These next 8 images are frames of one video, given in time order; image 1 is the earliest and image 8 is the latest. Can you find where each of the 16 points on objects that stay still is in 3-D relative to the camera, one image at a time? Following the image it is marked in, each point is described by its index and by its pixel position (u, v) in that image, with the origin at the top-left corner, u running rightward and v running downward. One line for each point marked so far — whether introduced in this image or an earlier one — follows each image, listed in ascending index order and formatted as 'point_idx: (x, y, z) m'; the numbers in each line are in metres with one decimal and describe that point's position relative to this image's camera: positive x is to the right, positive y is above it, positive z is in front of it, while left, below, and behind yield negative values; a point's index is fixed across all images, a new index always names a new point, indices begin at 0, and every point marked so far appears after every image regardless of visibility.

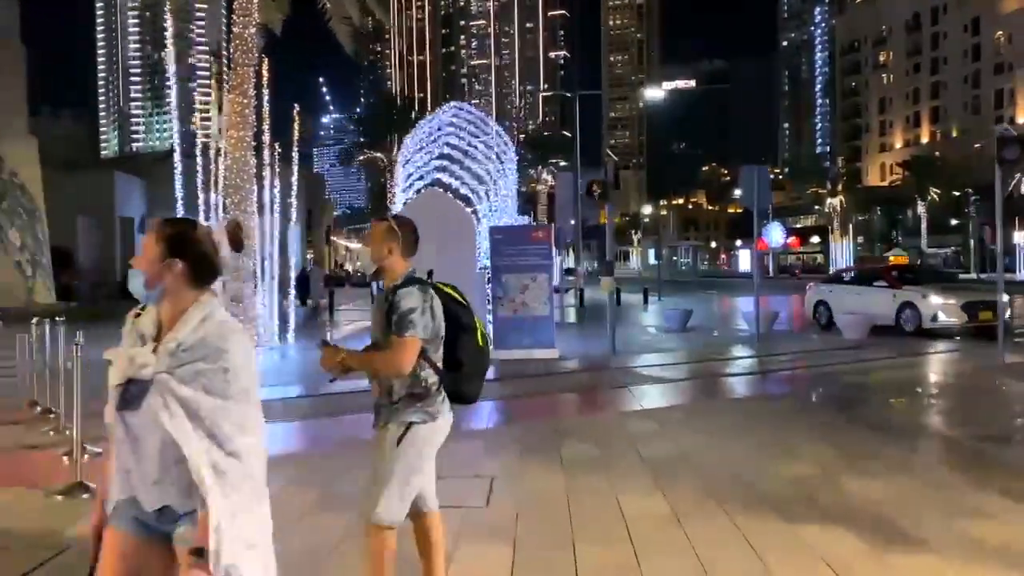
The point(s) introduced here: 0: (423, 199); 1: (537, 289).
0: (-2.0, +1.8, +17.2) m
1: (+0.5, 0.0, +16.7) m
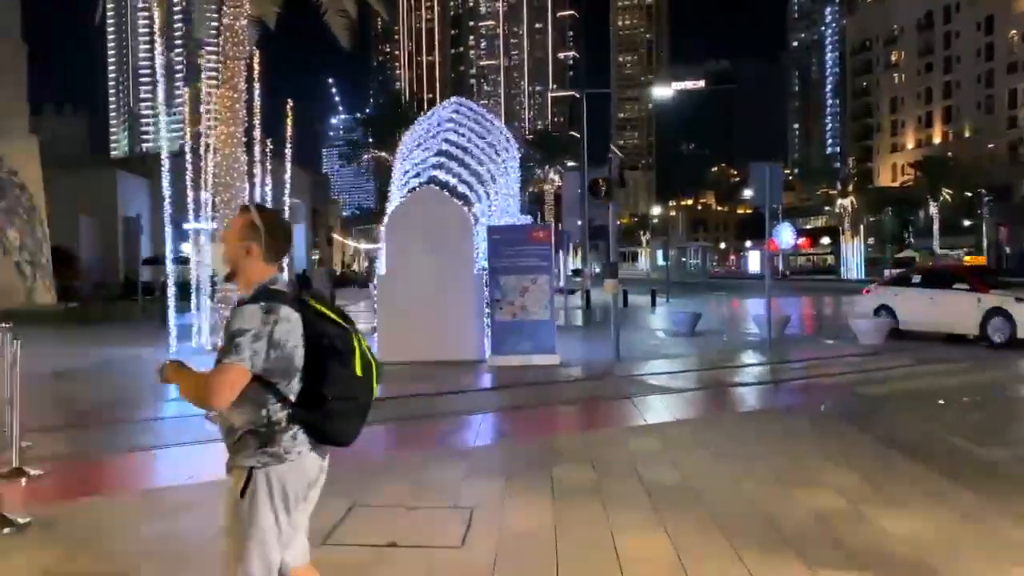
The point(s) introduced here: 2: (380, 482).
0: (-2.0, +1.7, +16.4) m
1: (+0.5, -0.1, +15.9) m
2: (-1.2, -1.7, +7.4) m
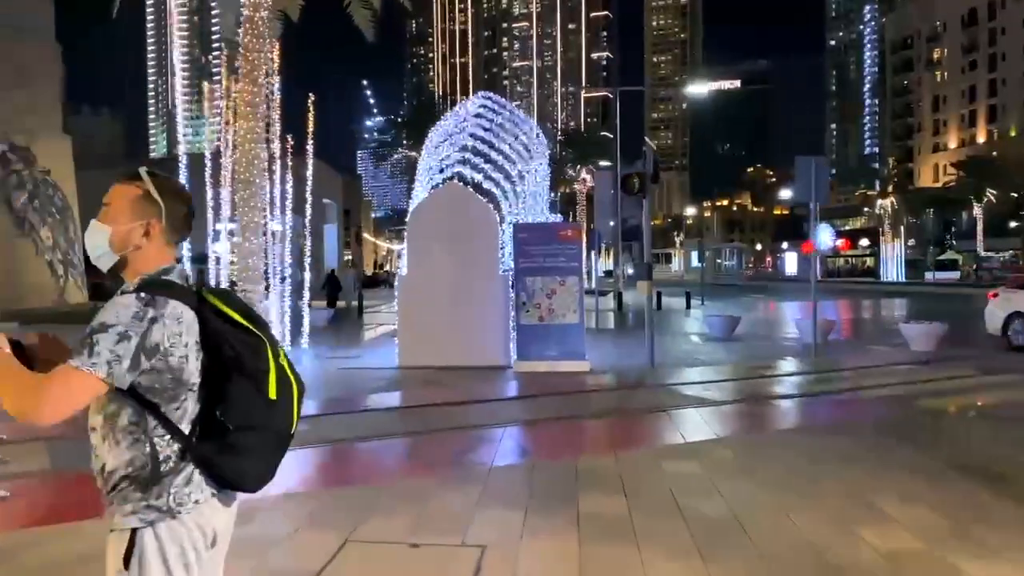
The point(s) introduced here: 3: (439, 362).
0: (-1.5, +1.7, +15.6) m
1: (+1.0, -0.1, +15.0) m
2: (-1.0, -1.8, +6.6) m
3: (-1.4, -1.4, +15.7) m
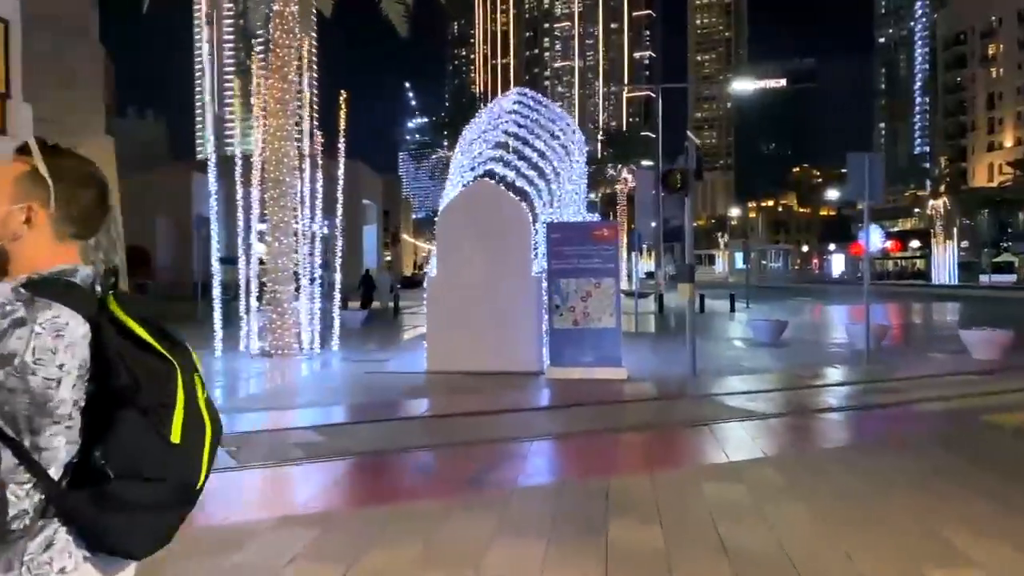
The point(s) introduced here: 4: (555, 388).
0: (-0.9, +1.7, +15.0) m
1: (+1.6, -0.1, +14.3) m
2: (-0.9, -1.8, +6.0) m
3: (-0.8, -1.4, +15.0) m
4: (+0.7, -1.7, +13.5) m
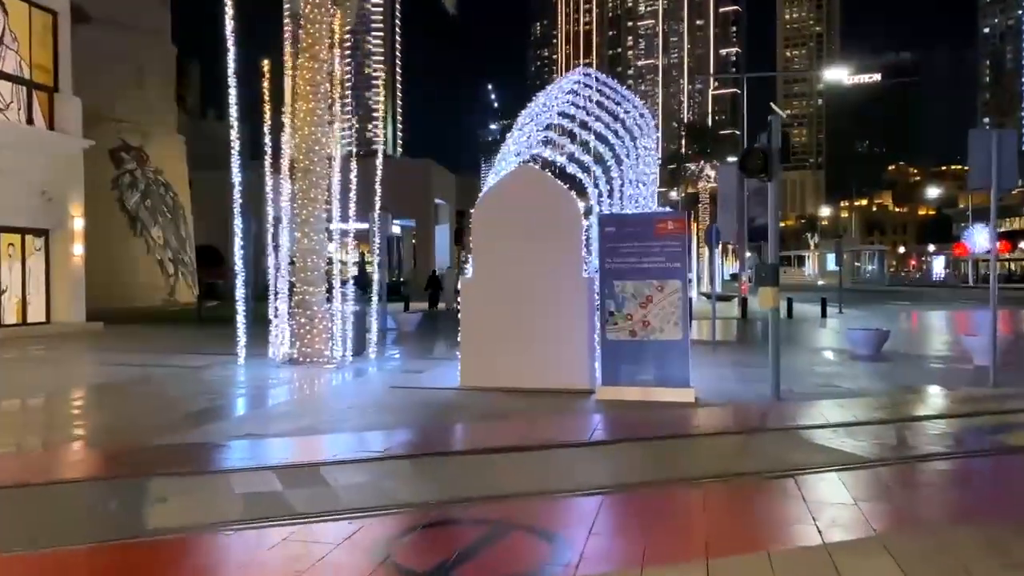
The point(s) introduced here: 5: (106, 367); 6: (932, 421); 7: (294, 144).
0: (-0.1, +1.6, +12.8) m
1: (+2.2, -0.2, +11.9) m
2: (-1.1, -1.8, +3.9) m
3: (-0.1, -1.5, +12.9) m
4: (+1.3, -1.7, +11.2) m
5: (-9.2, -1.6, +18.9) m
6: (+5.2, -1.7, +10.3) m
7: (-4.3, +2.8, +16.4) m
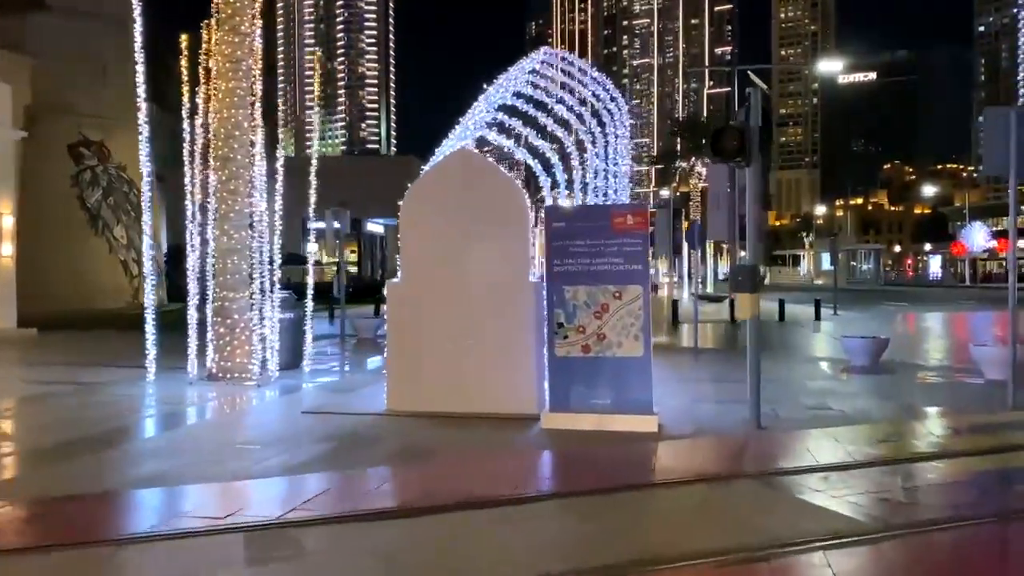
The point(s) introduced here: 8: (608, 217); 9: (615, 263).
0: (-1.0, +1.5, +10.9) m
1: (+1.4, -0.3, +10.0) m
2: (-1.9, -1.9, +1.9) m
3: (-0.9, -1.6, +11.0) m
4: (+0.5, -1.8, +9.3) m
5: (-10.1, -1.7, +16.9) m
6: (+4.3, -1.7, +8.4) m
7: (-5.1, +2.7, +14.4) m
8: (+1.2, +0.8, +10.0) m
9: (+1.3, +0.3, +10.0) m
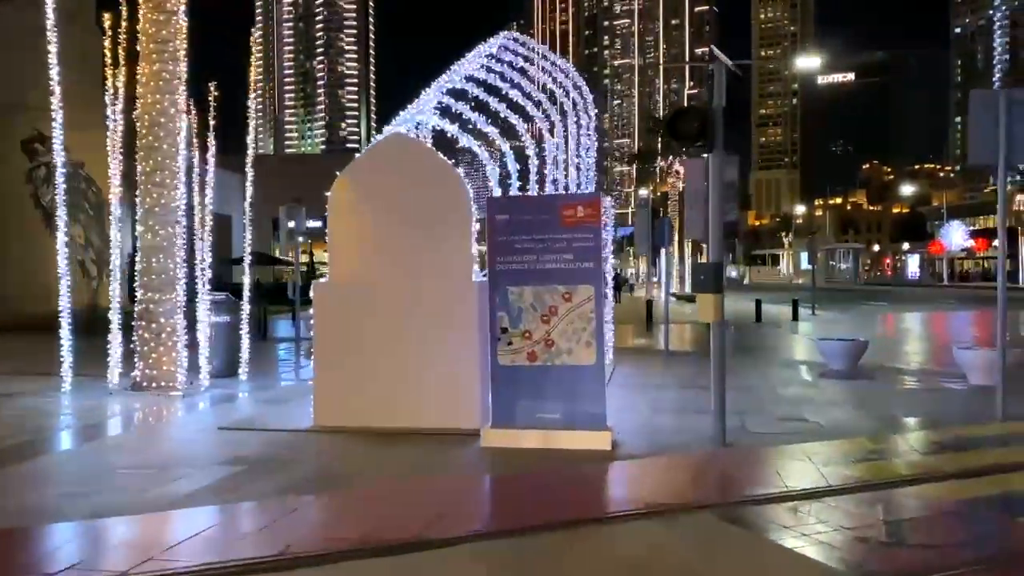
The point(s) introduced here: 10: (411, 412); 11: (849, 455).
0: (-1.7, +1.5, +9.8) m
1: (+0.7, -0.3, +8.9) m
2: (-2.4, -1.9, +0.8) m
3: (-1.6, -1.6, +9.9) m
4: (-0.2, -1.8, +8.2) m
5: (-10.9, -1.8, +15.6) m
6: (+3.7, -1.7, +7.4) m
7: (-5.9, +2.7, +13.2) m
8: (+0.5, +0.8, +8.9) m
9: (+0.6, +0.3, +8.9) m
10: (-1.2, -1.5, +9.8) m
11: (+3.4, -1.7, +8.3) m
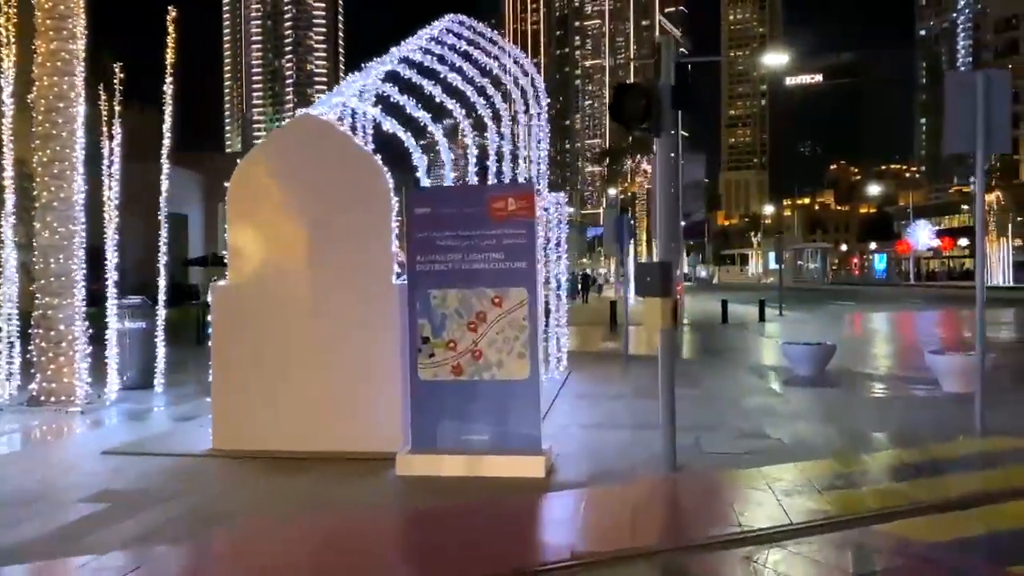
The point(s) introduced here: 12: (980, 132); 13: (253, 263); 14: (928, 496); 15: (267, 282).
0: (-2.5, +1.5, +8.6) m
1: (0.0, -0.3, +7.8) m
2: (-2.8, -2.0, -0.4) m
3: (-2.4, -1.6, +8.7) m
4: (-0.9, -1.8, +7.0) m
5: (-11.8, -1.8, +14.1) m
6: (+3.0, -1.7, +6.3) m
7: (-6.8, +2.6, +11.9) m
8: (-0.2, +0.8, +7.8) m
9: (-0.1, +0.3, +7.8) m
10: (-1.9, -1.5, +8.6) m
11: (+2.7, -1.7, +7.3) m
12: (+5.3, +1.8, +9.6) m
13: (-2.7, +0.2, +8.7) m
14: (+3.4, -1.7, +6.9) m
15: (-2.5, 0.0, +8.7) m
